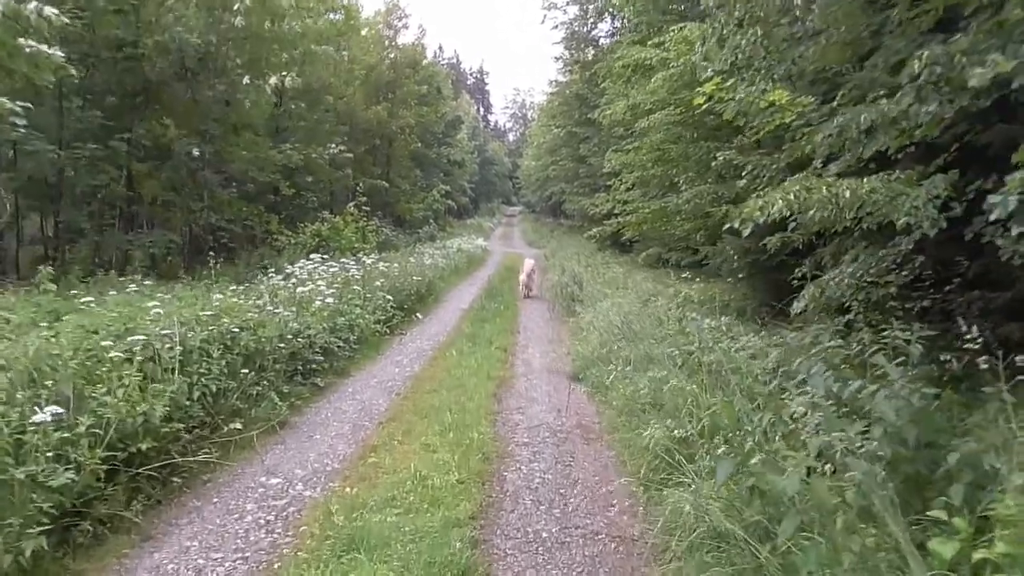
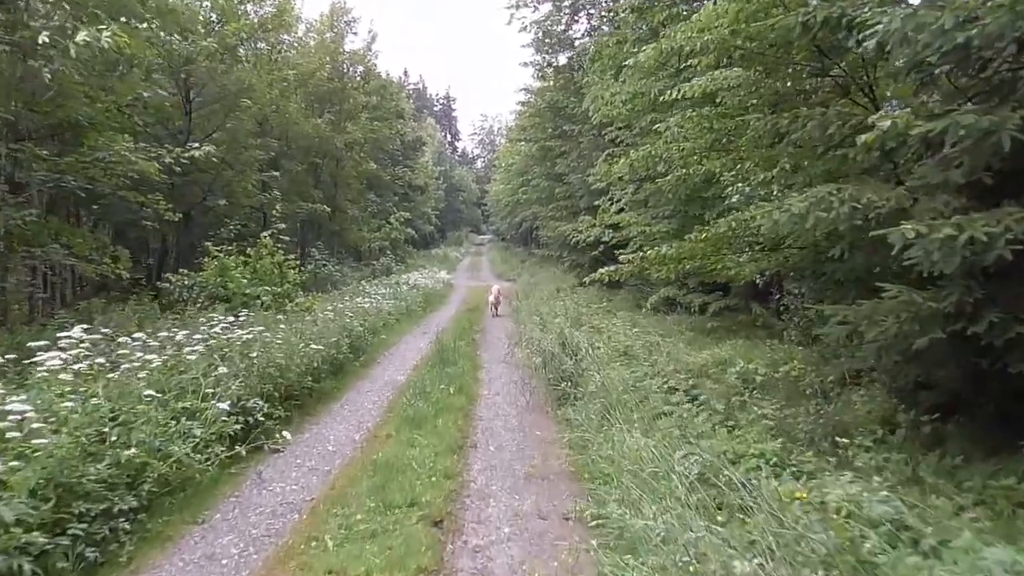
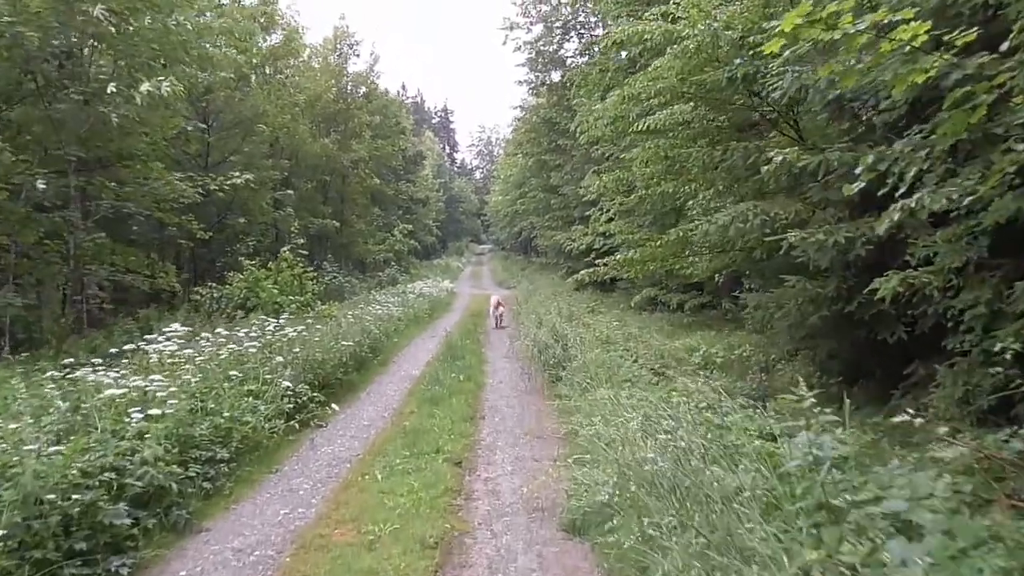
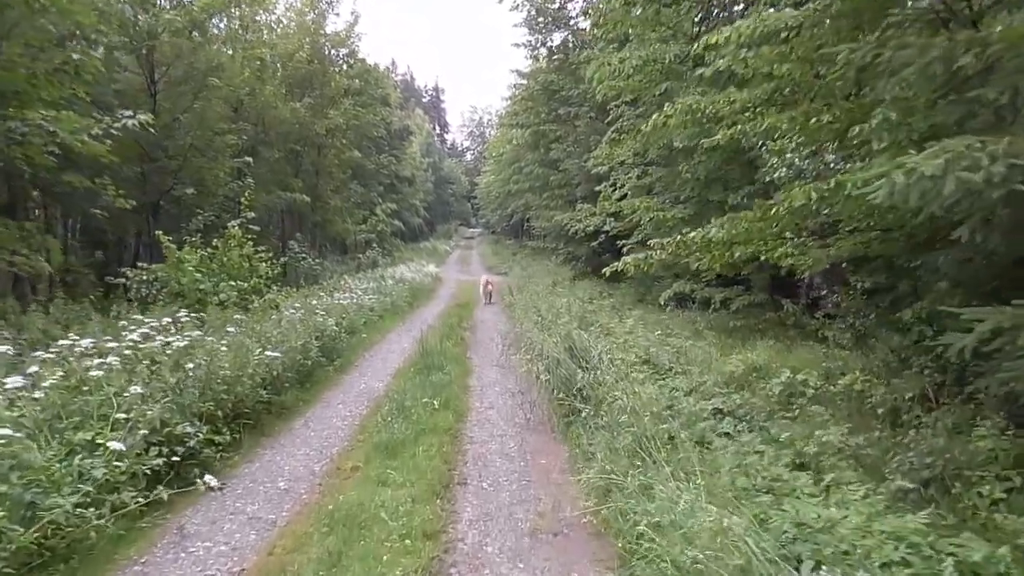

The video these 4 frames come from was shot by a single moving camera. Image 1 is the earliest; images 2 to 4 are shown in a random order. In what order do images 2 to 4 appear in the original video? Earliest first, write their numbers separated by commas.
3, 2, 4
